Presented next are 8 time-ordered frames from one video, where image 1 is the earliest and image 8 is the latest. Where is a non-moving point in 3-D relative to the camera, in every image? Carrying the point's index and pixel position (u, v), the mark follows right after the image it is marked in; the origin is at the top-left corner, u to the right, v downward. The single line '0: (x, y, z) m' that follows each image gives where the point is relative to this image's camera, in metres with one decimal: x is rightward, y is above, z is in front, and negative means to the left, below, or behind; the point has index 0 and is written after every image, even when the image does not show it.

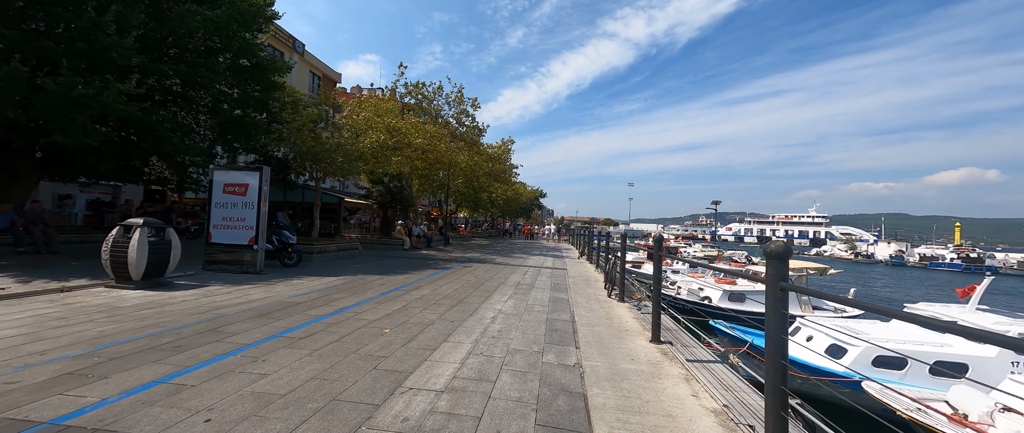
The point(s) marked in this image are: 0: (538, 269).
0: (+1.1, -2.3, +15.2) m
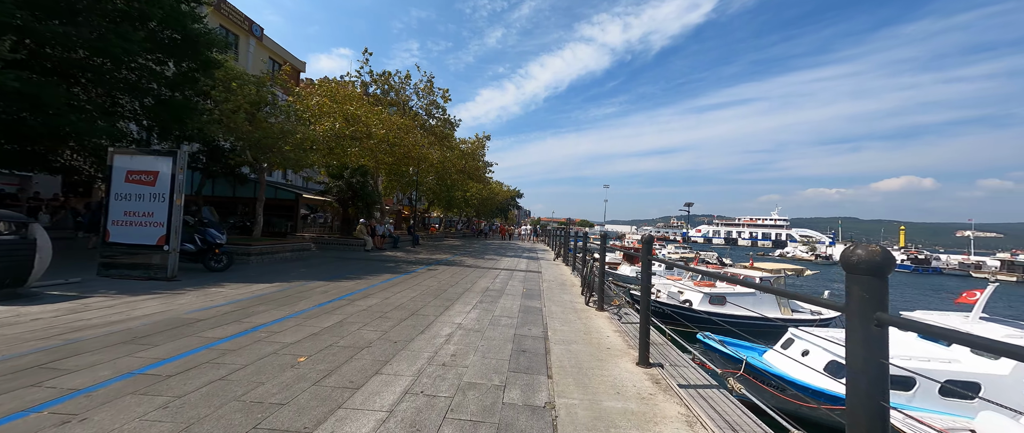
0: (-0.1, -2.2, +14.0) m
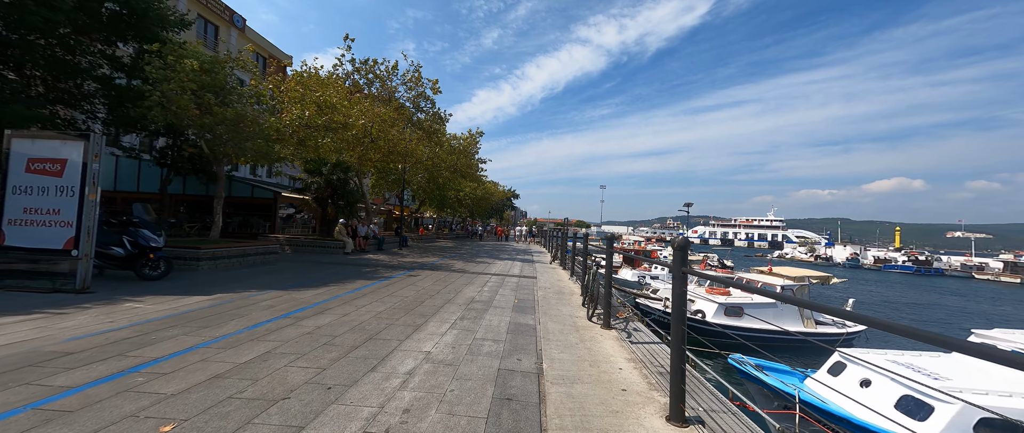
0: (-0.4, -2.2, +12.5) m
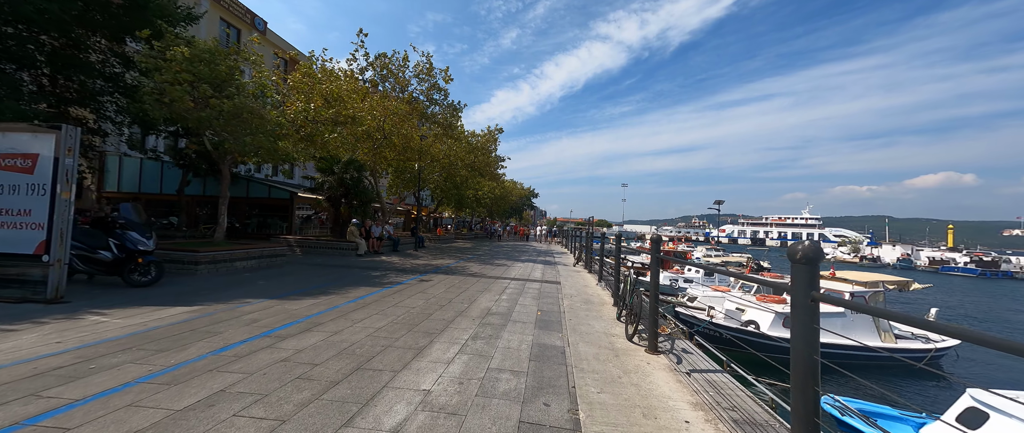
0: (+0.3, -2.2, +11.3) m
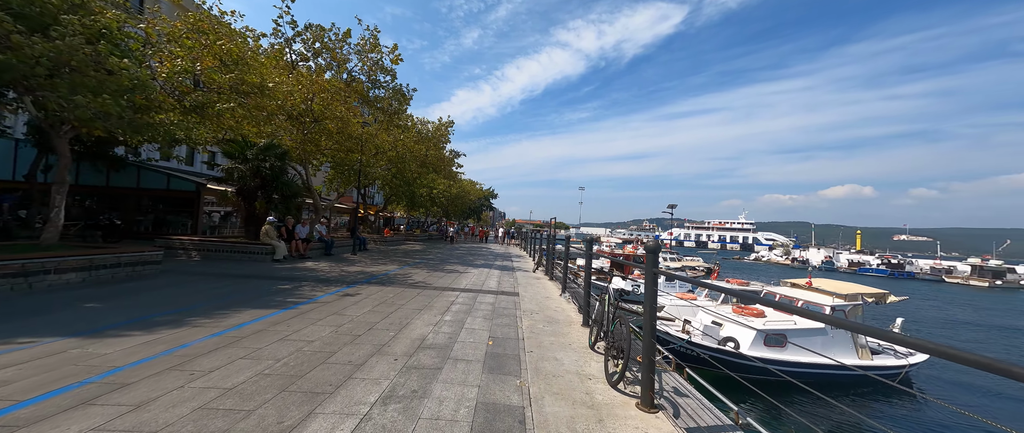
0: (-1.1, -2.2, +9.4) m
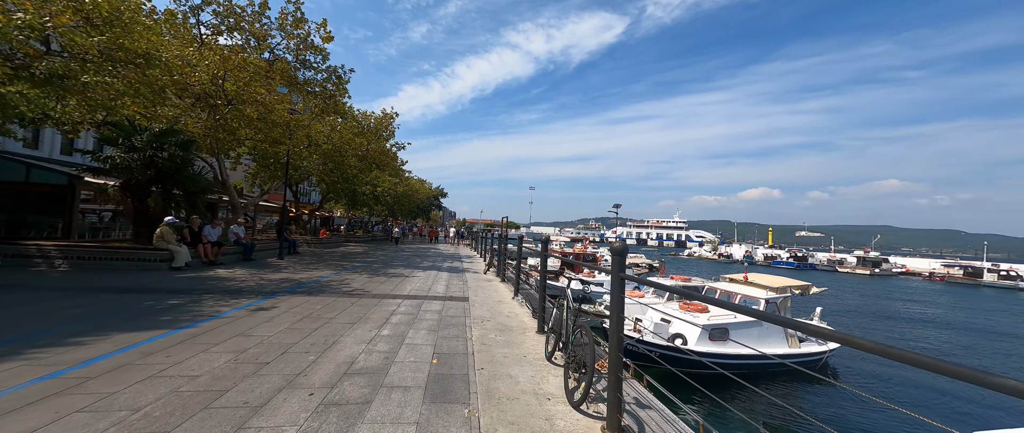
0: (-2.3, -2.1, +8.4) m
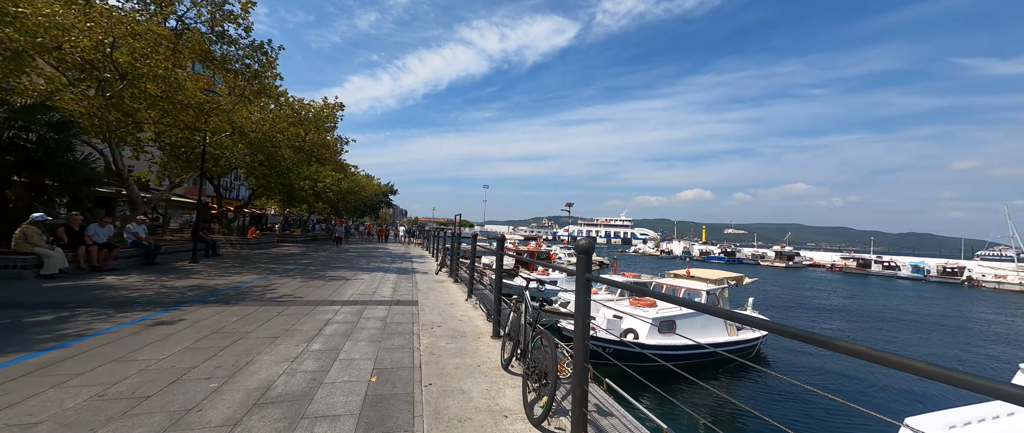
0: (-3.3, -2.1, +7.5) m
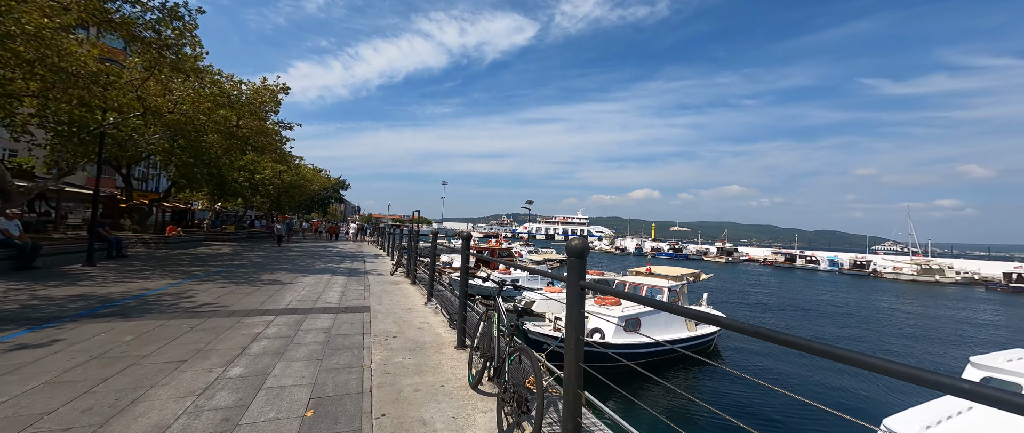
0: (-3.9, -2.0, +6.4) m
